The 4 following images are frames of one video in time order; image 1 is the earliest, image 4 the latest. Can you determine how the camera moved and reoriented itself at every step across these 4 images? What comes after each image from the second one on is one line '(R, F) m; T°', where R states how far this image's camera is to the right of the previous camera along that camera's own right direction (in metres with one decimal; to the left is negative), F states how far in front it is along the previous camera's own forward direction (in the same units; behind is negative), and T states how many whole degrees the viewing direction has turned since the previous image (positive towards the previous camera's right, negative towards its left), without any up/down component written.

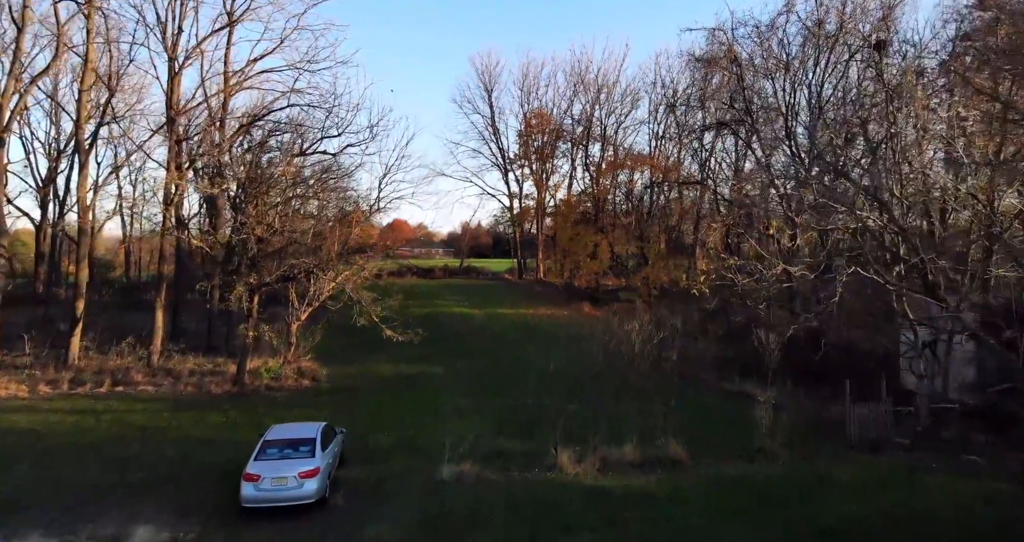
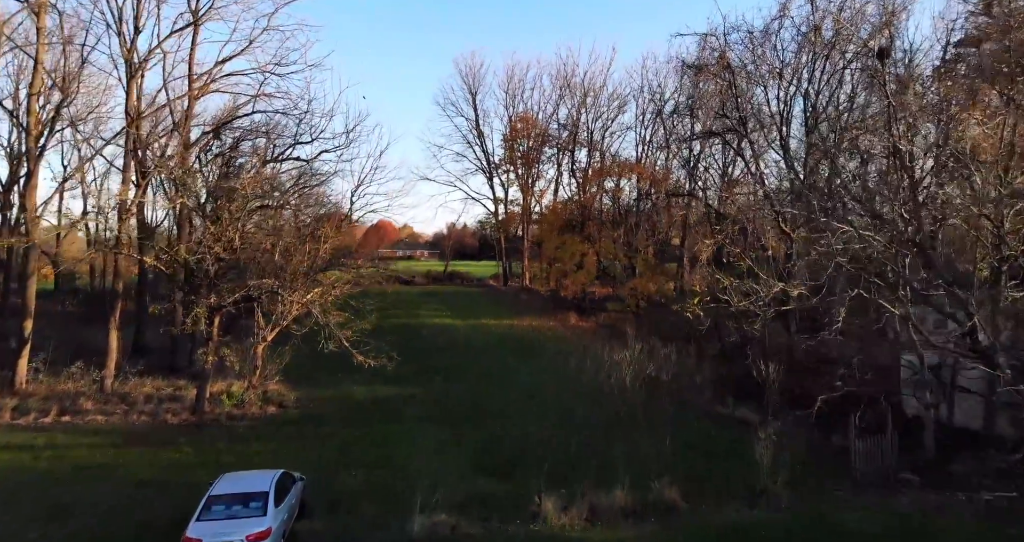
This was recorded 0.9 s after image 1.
(+0.1, +0.8) m; +1°
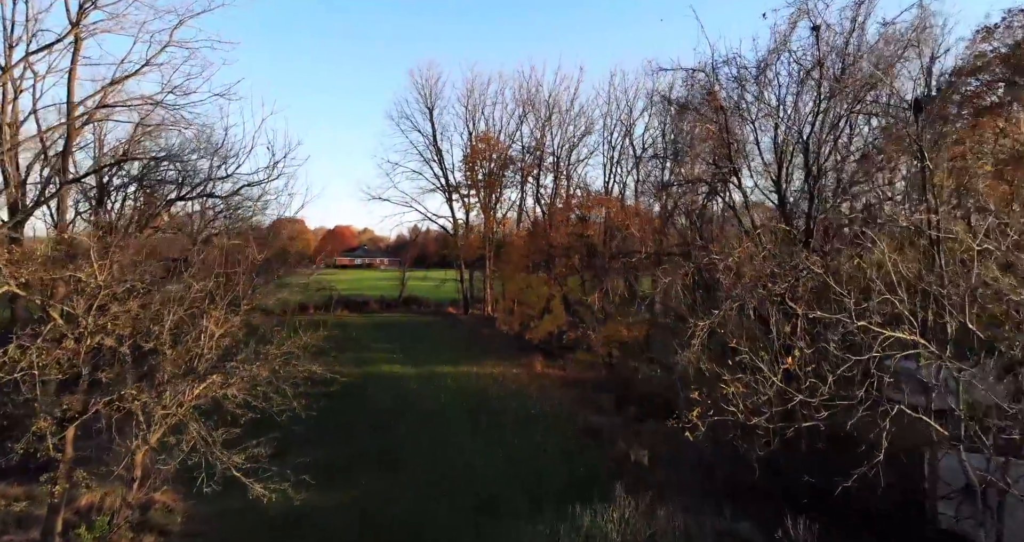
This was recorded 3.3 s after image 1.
(+0.2, +2.5) m; +3°
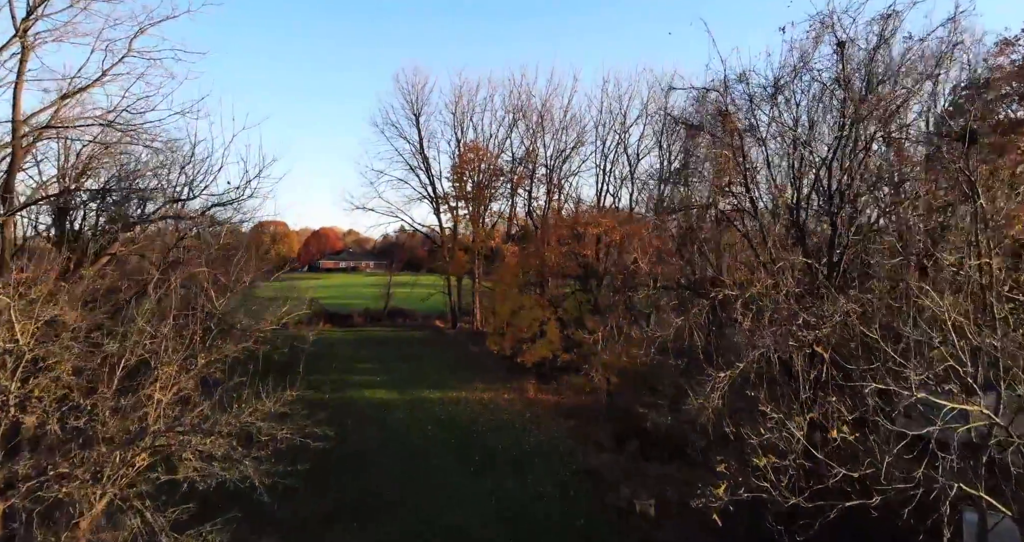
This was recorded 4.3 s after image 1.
(-0.2, +1.2) m; +1°
